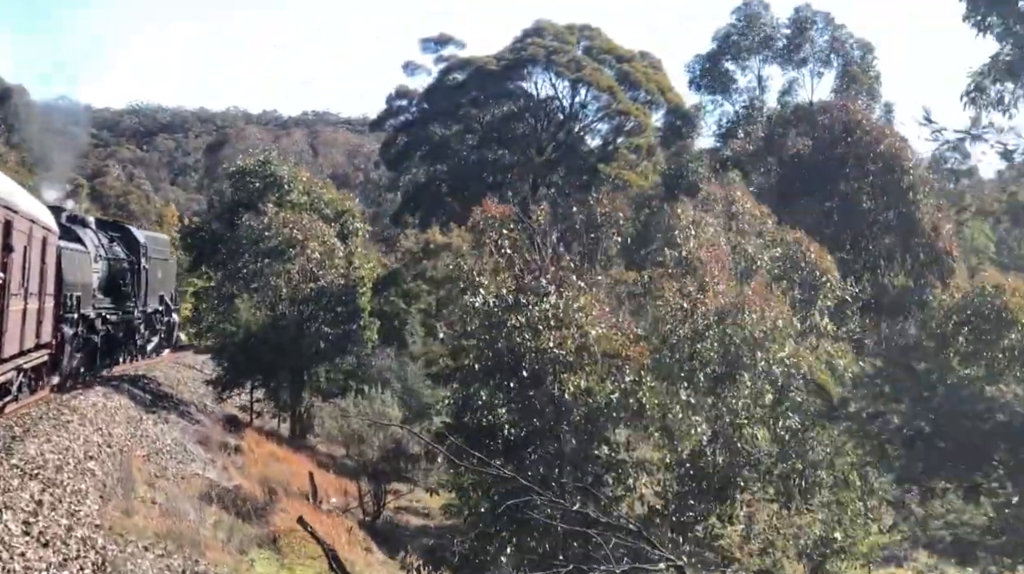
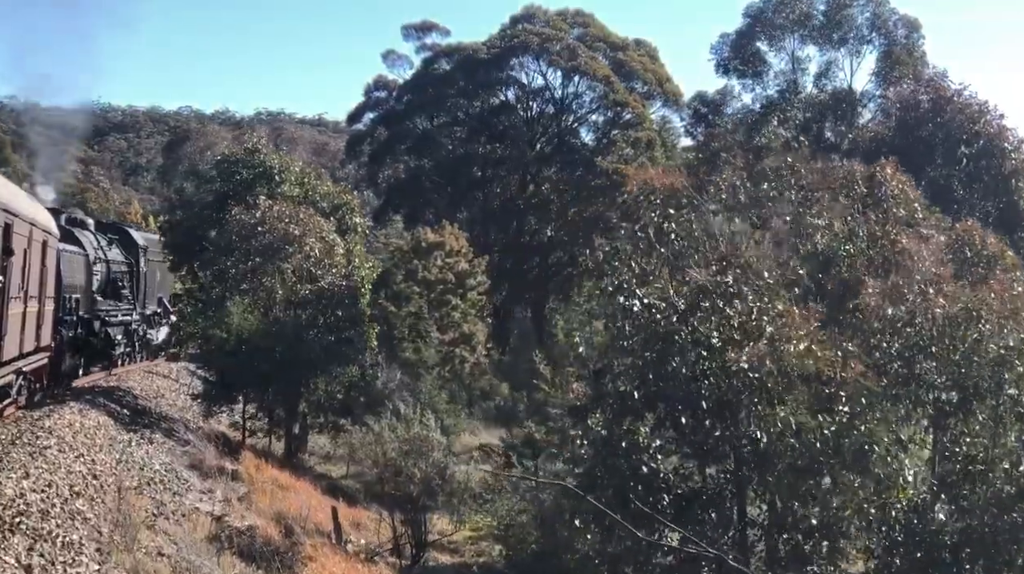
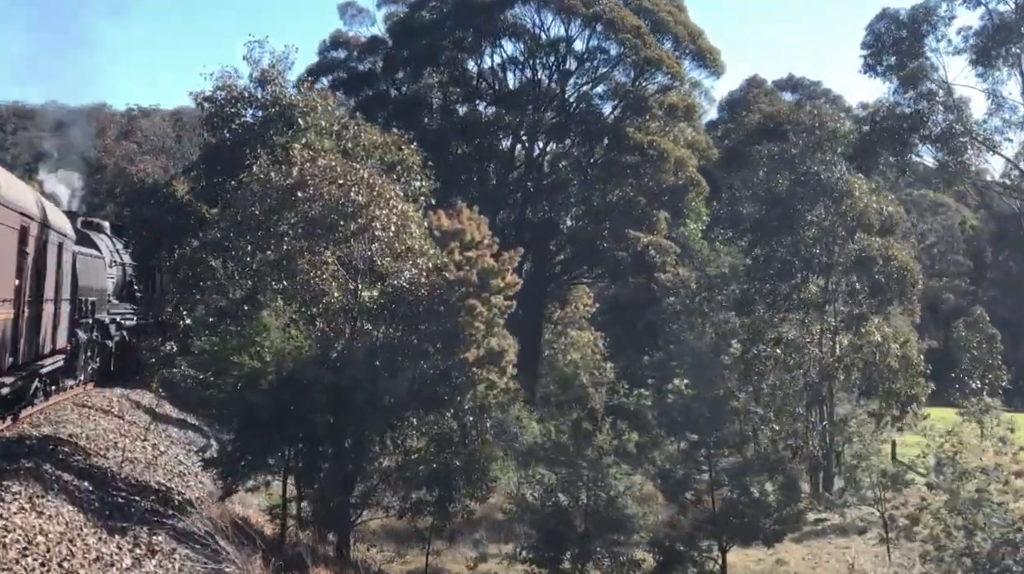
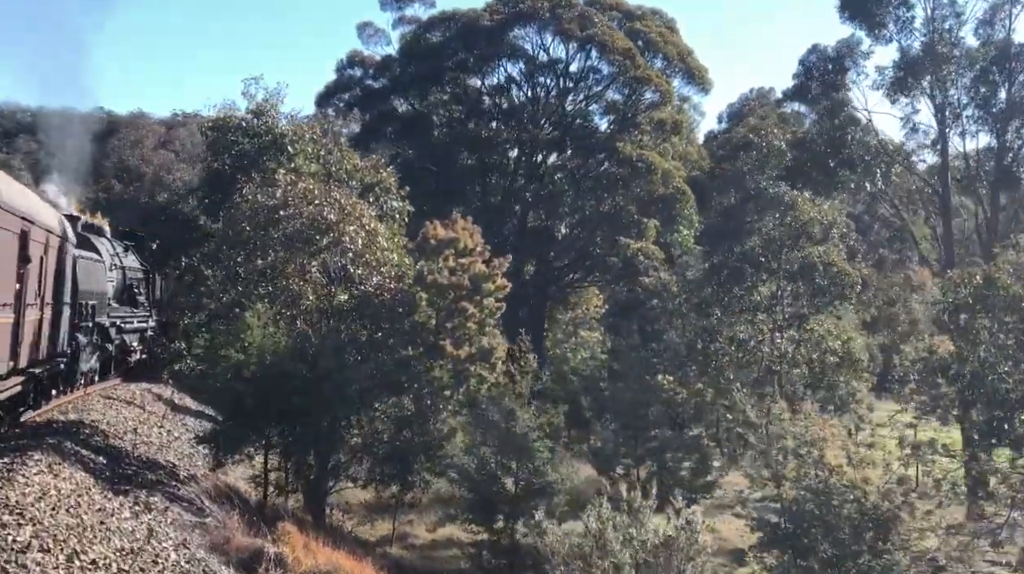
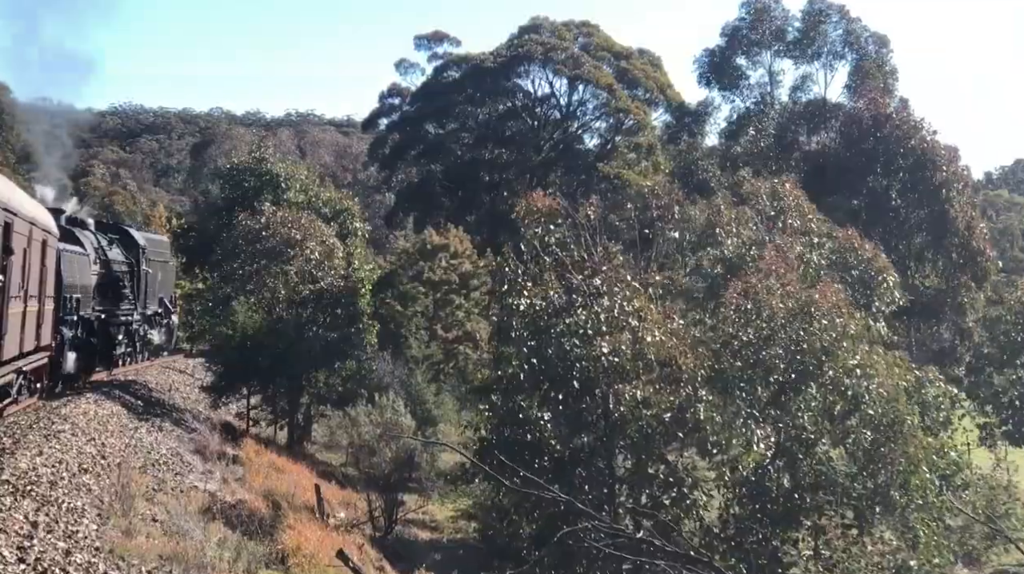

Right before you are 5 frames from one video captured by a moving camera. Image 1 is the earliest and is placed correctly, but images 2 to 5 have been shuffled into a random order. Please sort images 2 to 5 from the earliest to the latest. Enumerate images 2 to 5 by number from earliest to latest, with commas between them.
5, 2, 4, 3
